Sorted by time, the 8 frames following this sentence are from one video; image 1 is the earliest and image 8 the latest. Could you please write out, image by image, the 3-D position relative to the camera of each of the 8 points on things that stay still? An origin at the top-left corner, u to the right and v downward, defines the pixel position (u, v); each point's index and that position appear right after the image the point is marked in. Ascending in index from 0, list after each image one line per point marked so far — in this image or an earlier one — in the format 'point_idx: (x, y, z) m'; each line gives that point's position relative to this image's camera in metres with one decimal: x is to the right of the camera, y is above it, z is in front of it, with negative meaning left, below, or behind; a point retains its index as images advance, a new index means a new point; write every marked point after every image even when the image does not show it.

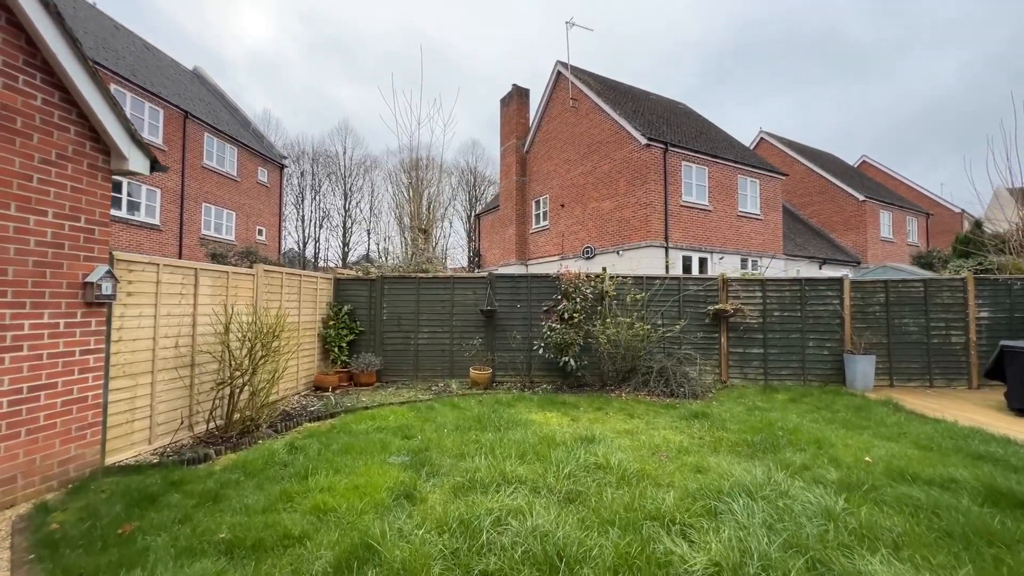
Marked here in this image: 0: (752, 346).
0: (+4.5, -1.1, +8.2) m
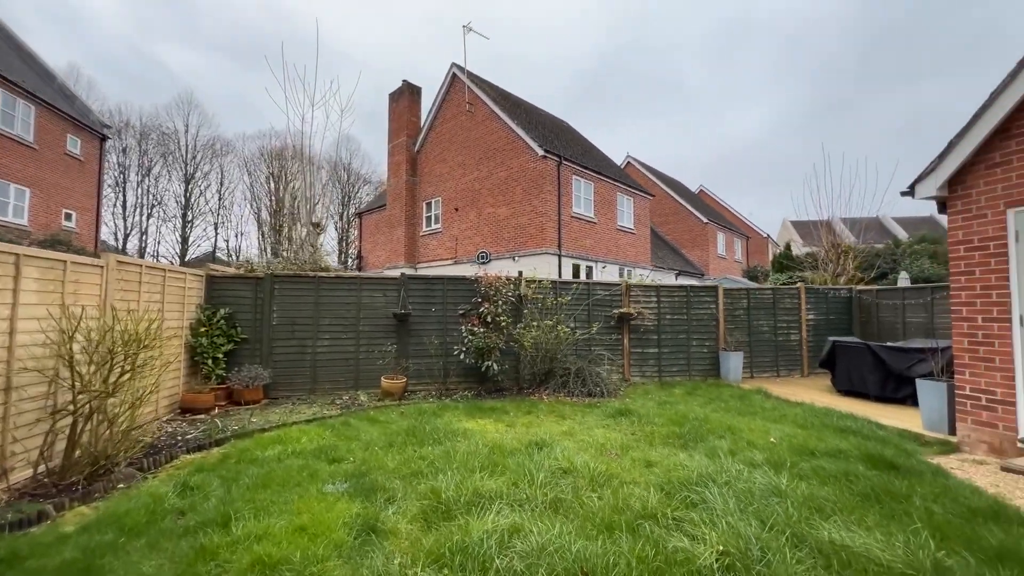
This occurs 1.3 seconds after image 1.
0: (+2.8, -1.2, +9.0) m
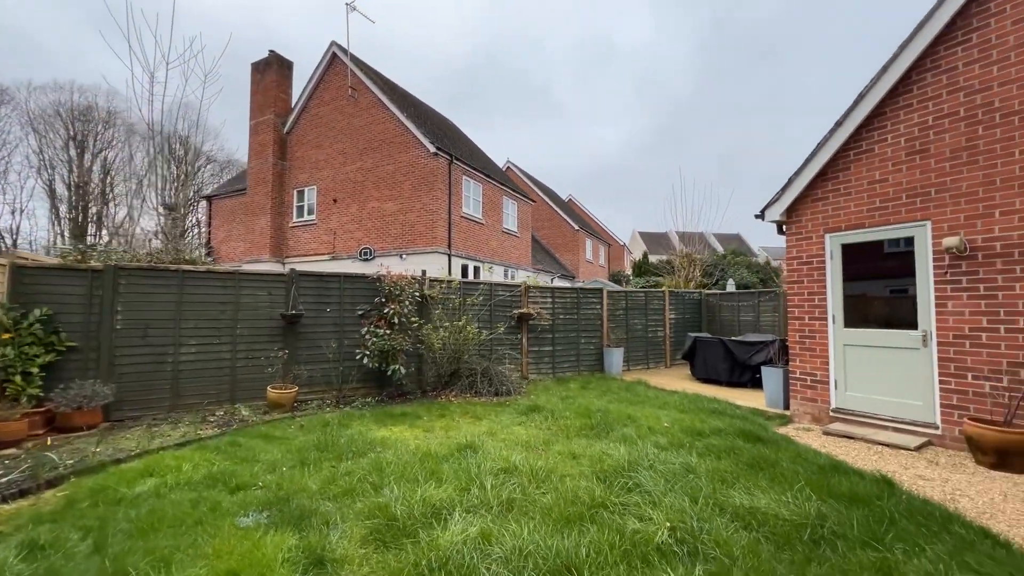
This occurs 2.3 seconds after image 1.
0: (+0.7, -1.2, +9.5) m
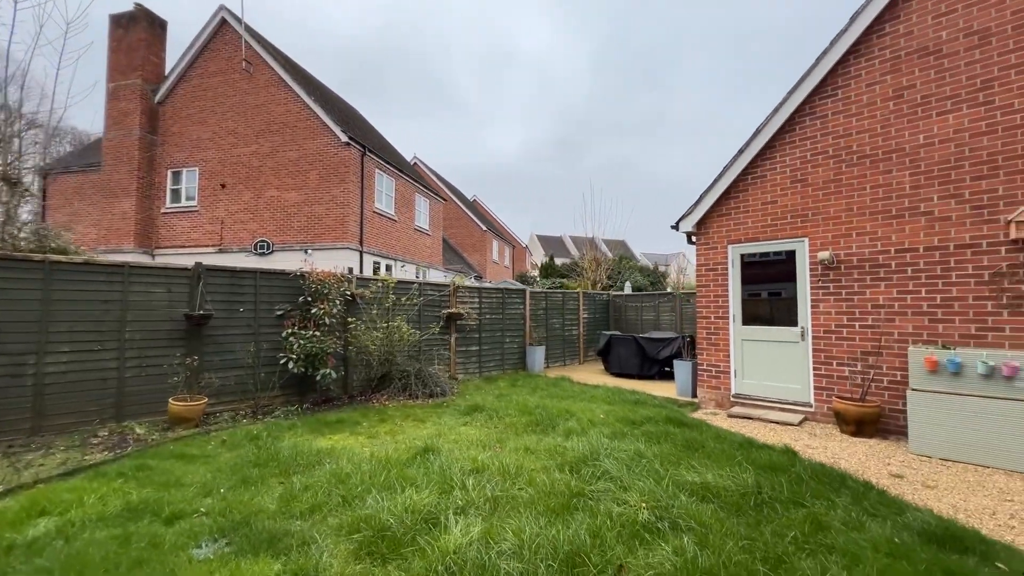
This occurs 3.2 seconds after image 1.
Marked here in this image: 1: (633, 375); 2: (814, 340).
0: (-0.9, -1.2, +9.5) m
1: (+2.7, -2.0, +9.8) m
2: (+4.3, -0.7, +6.2) m
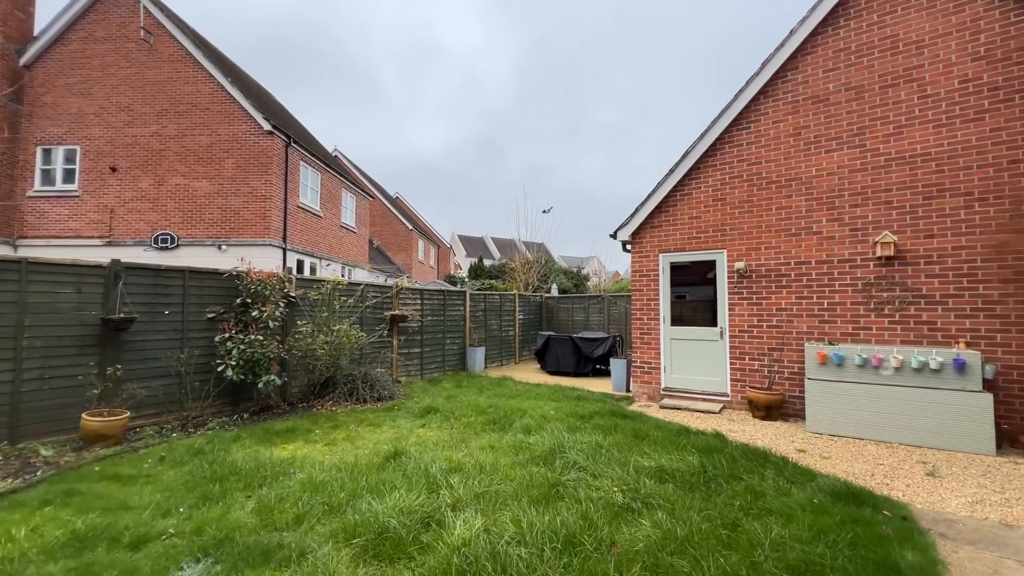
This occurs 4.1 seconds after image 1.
0: (-2.1, -1.3, +9.4) m
1: (+1.4, -2.0, +10.4) m
2: (+3.6, -0.8, +7.2) m
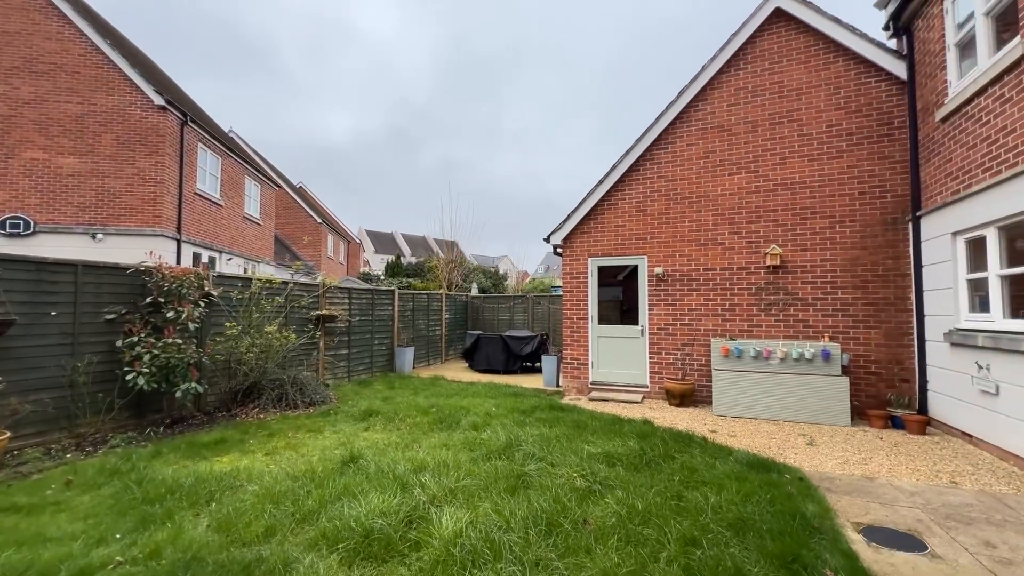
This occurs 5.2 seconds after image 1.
0: (-3.5, -1.2, +9.0) m
1: (-0.3, -2.0, +10.7) m
2: (+2.5, -0.9, +8.0) m
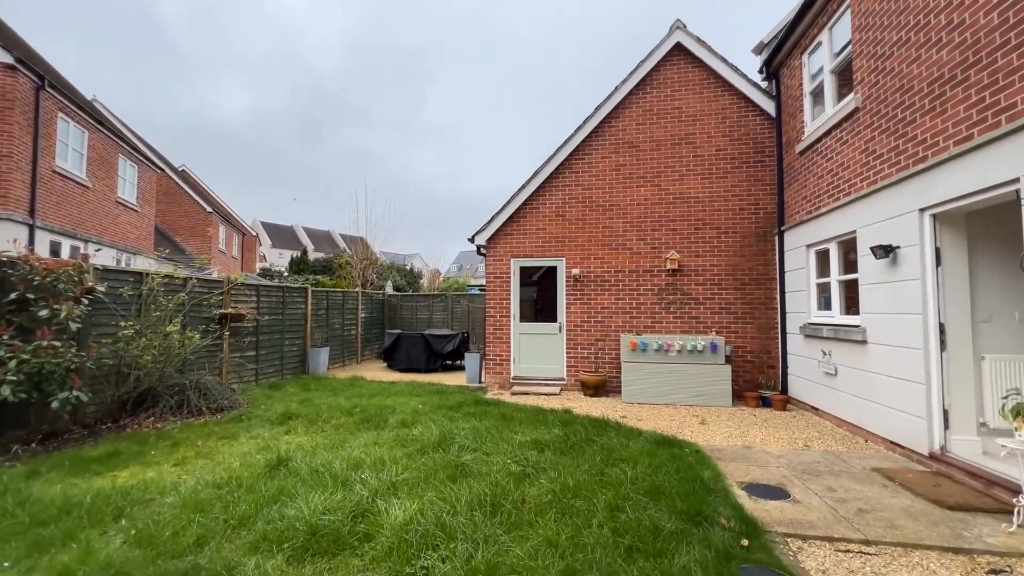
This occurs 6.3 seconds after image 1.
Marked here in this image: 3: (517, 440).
0: (-5.1, -1.2, +8.4) m
1: (-2.3, -2.0, +10.6) m
2: (+1.1, -0.9, +8.6) m
3: (+0.1, -1.8, +5.0) m
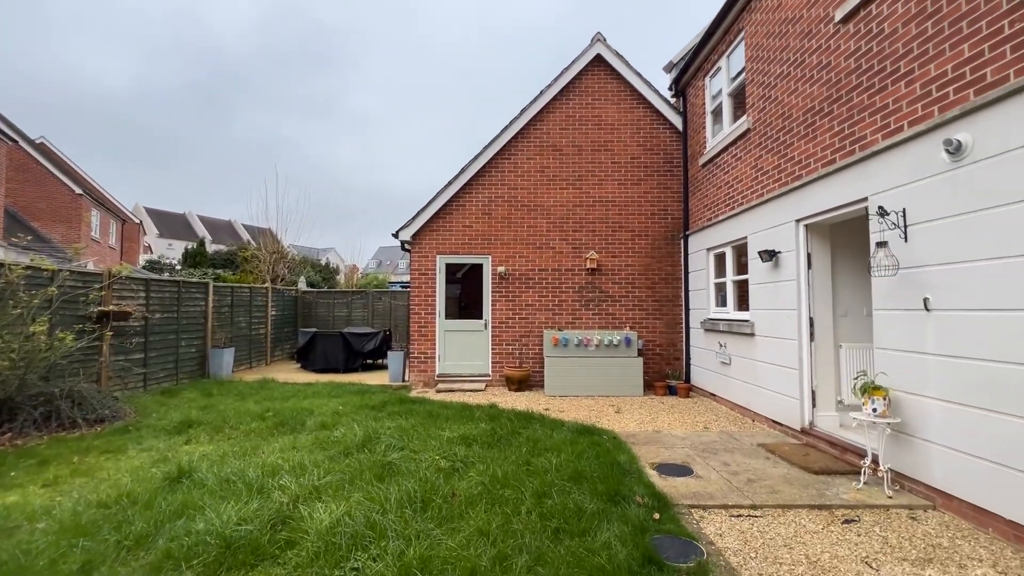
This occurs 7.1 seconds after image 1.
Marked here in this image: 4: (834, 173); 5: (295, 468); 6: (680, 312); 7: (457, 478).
0: (-6.4, -1.1, +7.4) m
1: (-4.1, -1.9, +10.1) m
2: (-0.4, -0.8, +8.7) m
3: (-0.8, -1.7, +5.0) m
4: (+3.4, +1.2, +4.6) m
5: (-2.0, -1.7, +4.0) m
6: (+3.4, -0.5, +8.7) m
7: (-0.5, -1.7, +3.9) m
